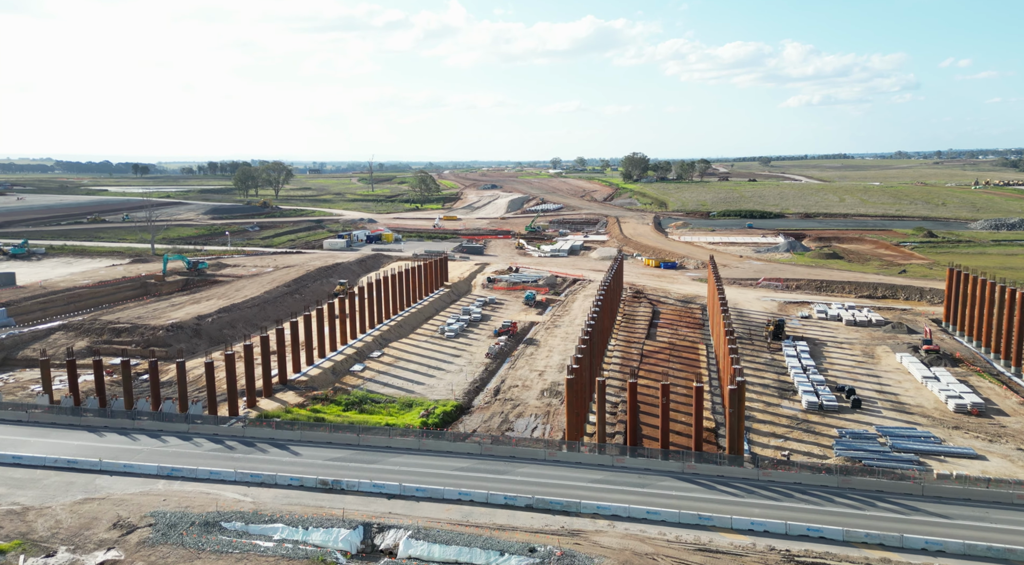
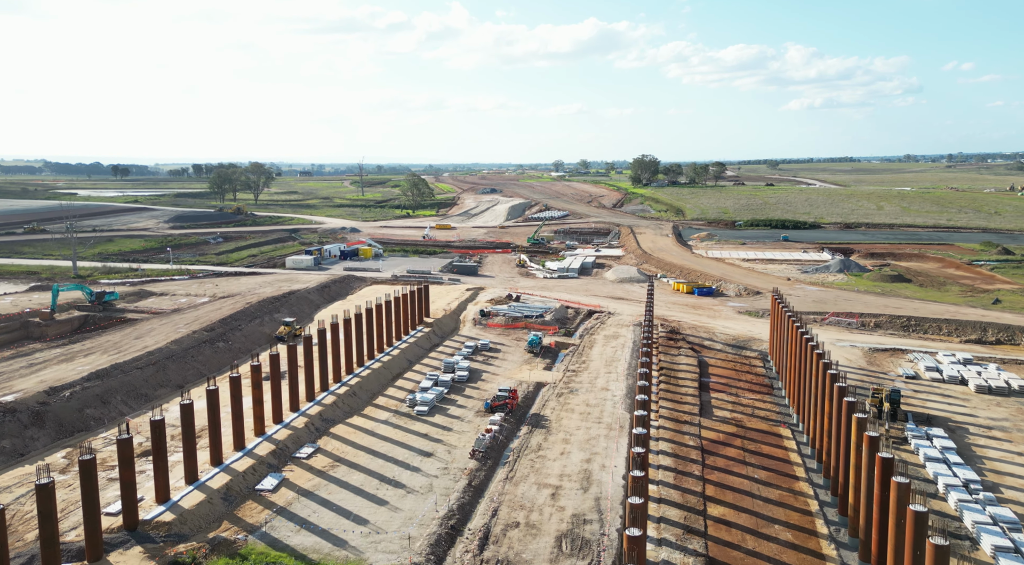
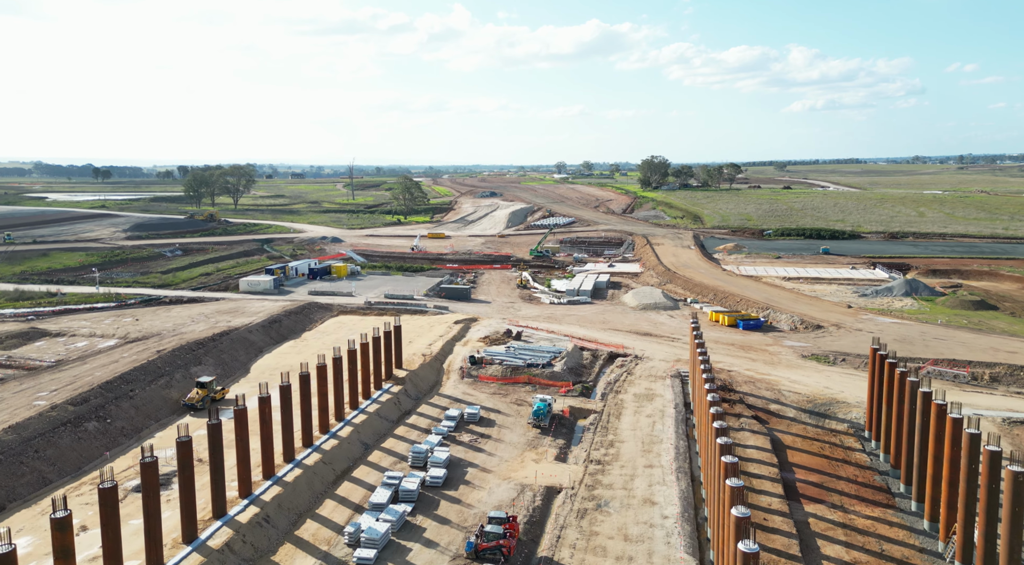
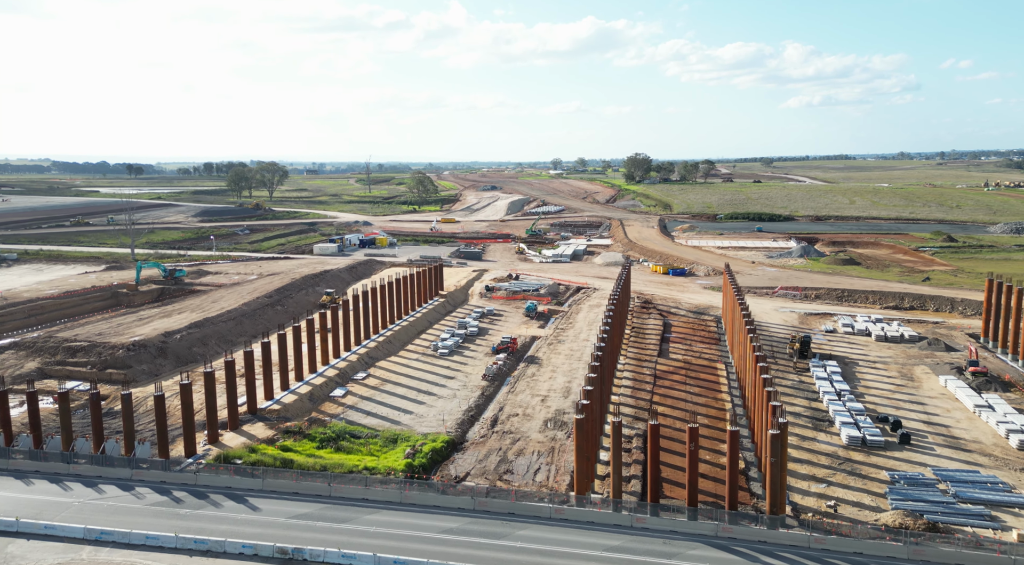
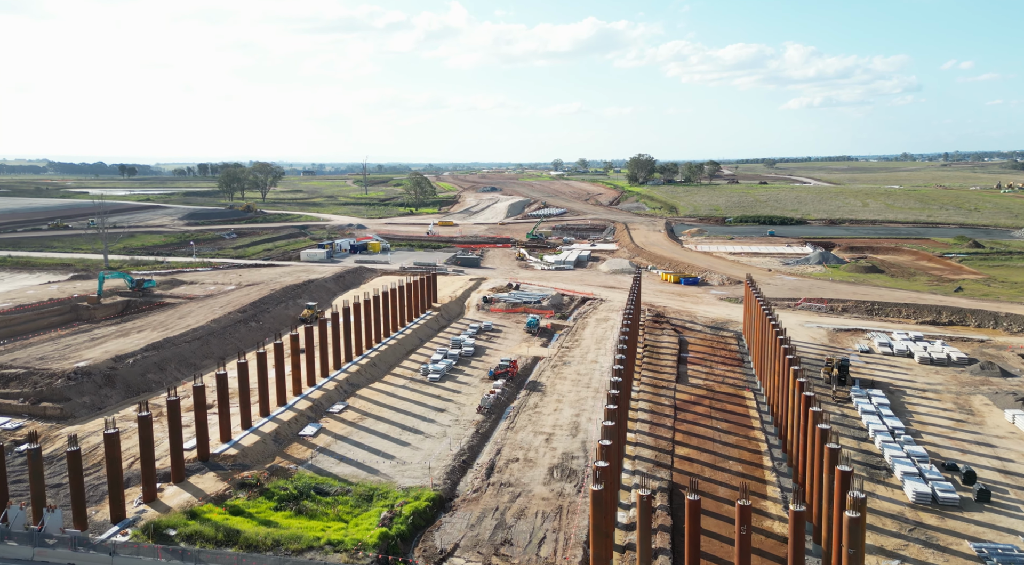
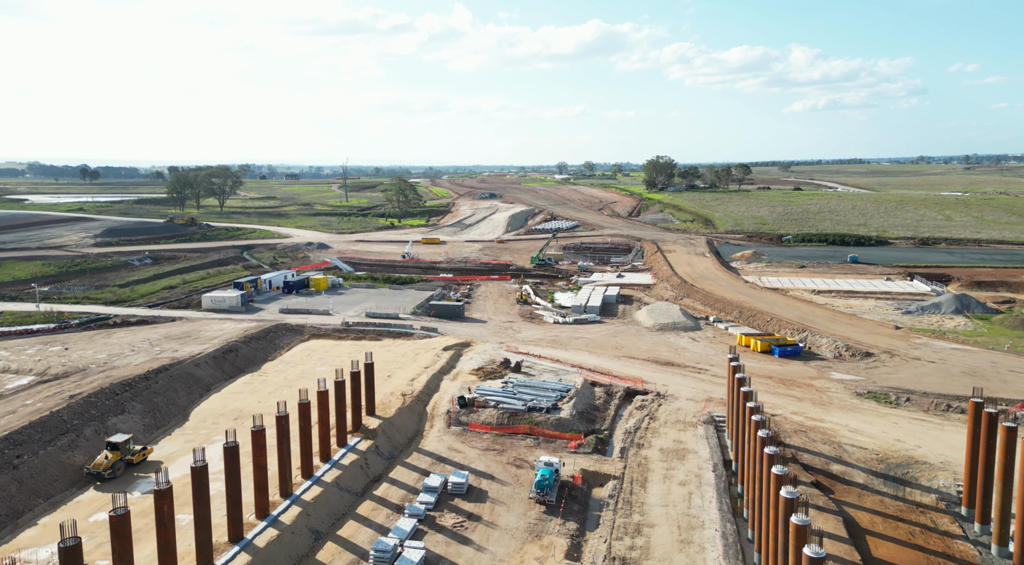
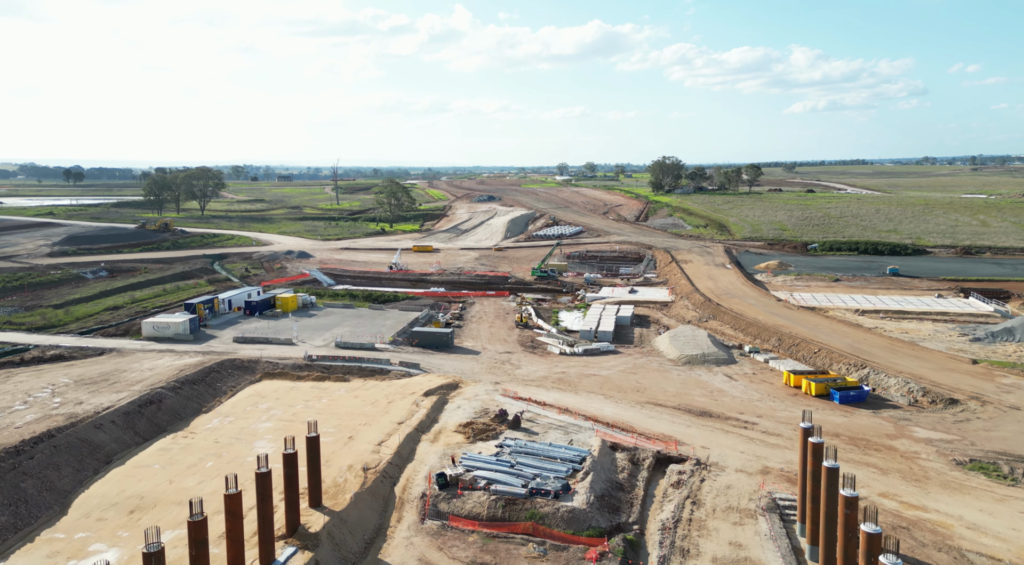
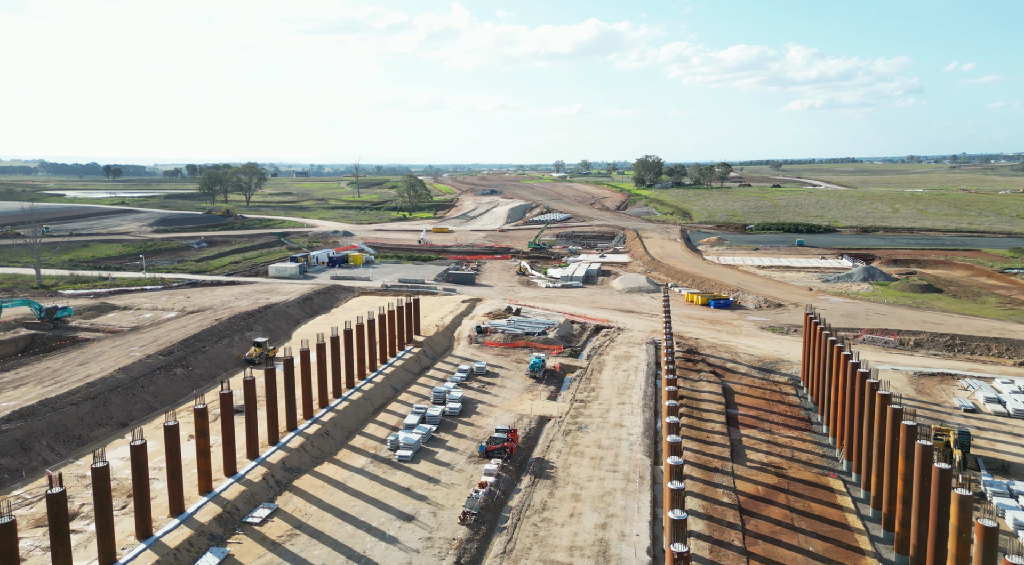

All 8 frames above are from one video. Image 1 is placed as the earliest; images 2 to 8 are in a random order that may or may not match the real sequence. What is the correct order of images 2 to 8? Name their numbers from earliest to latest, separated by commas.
4, 5, 2, 8, 3, 6, 7
